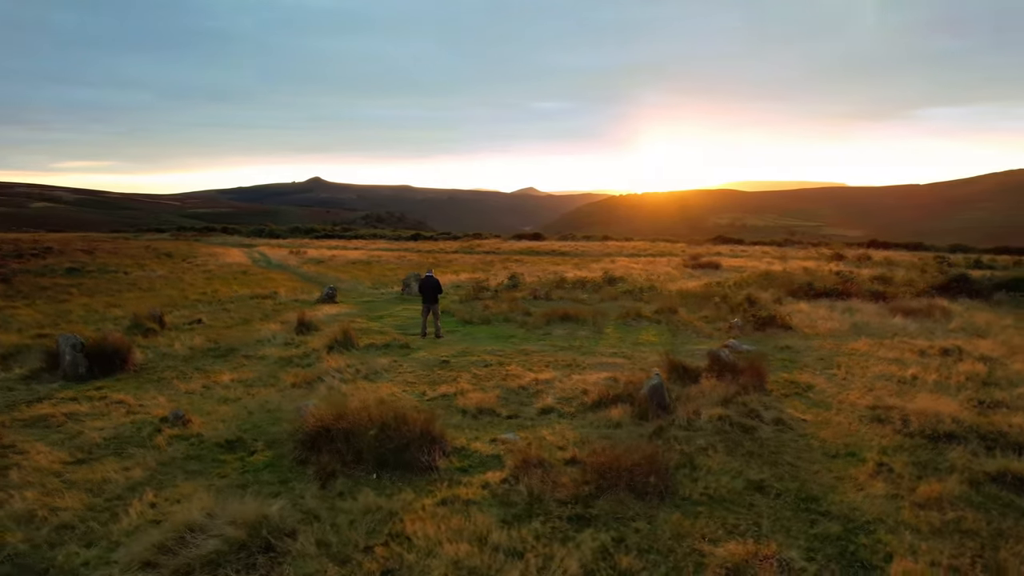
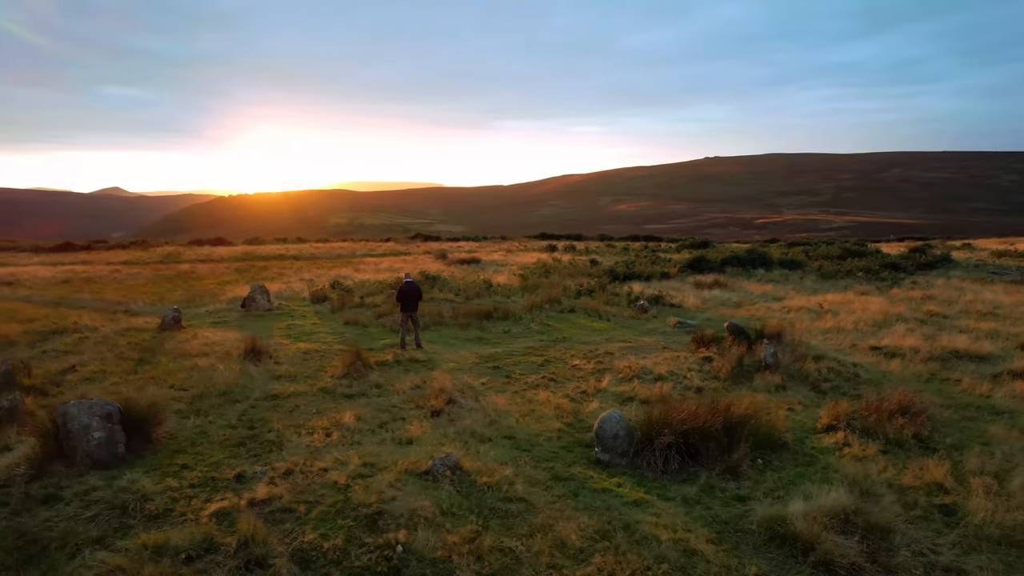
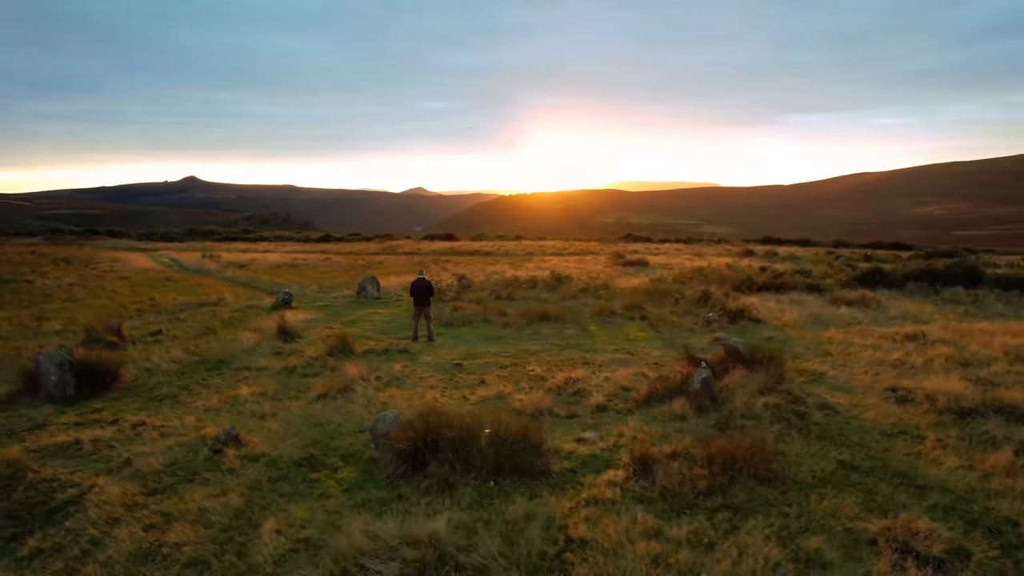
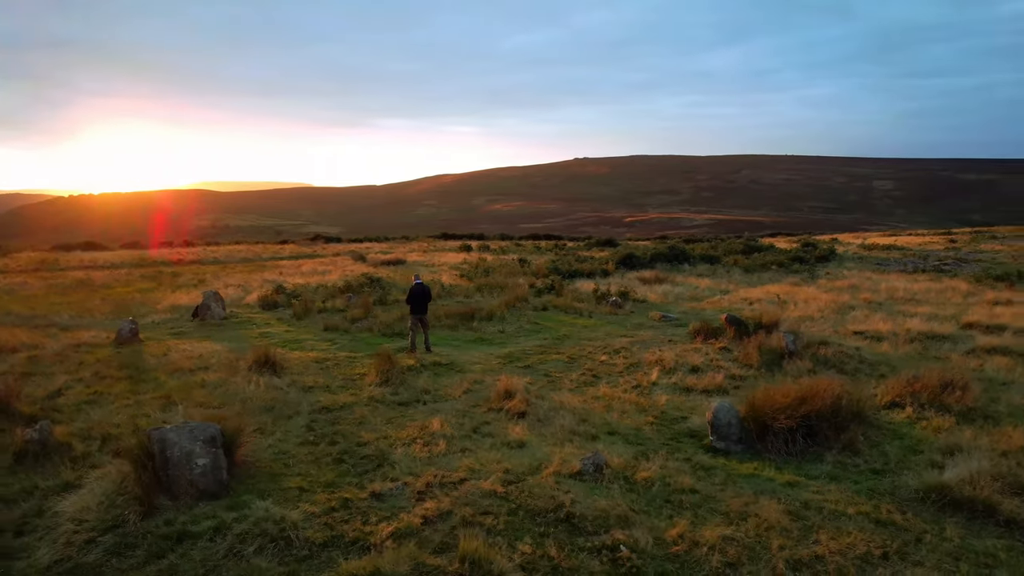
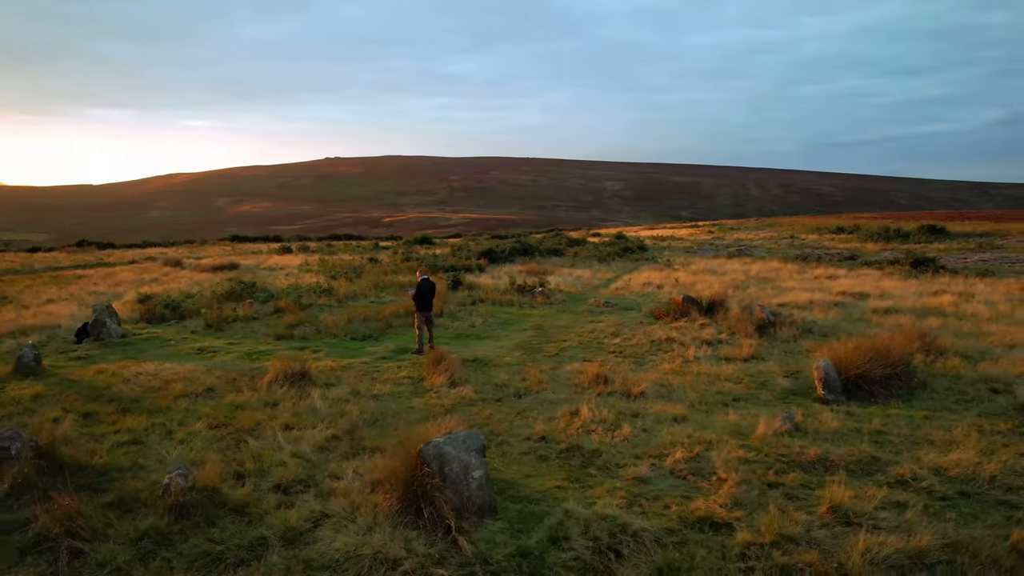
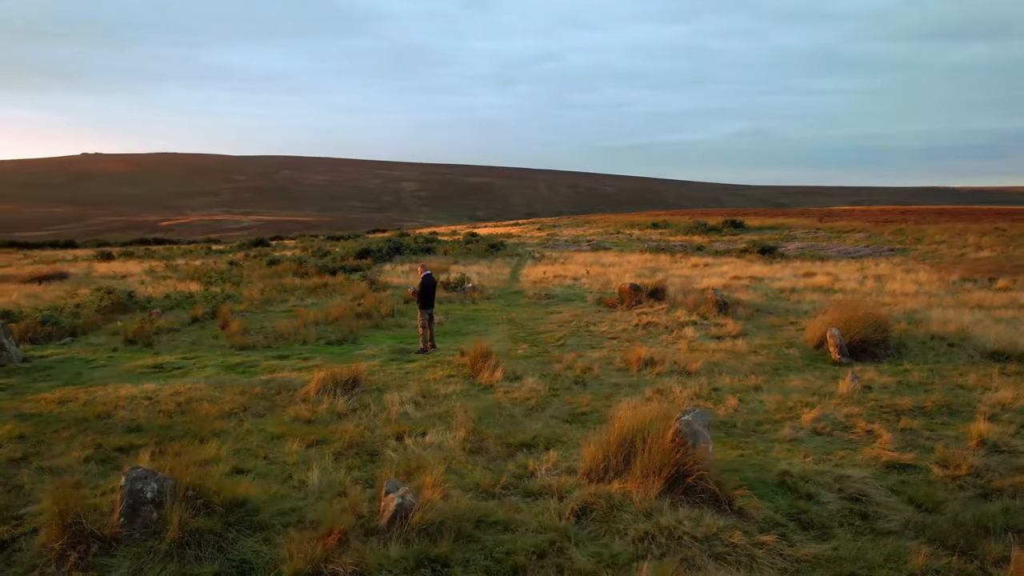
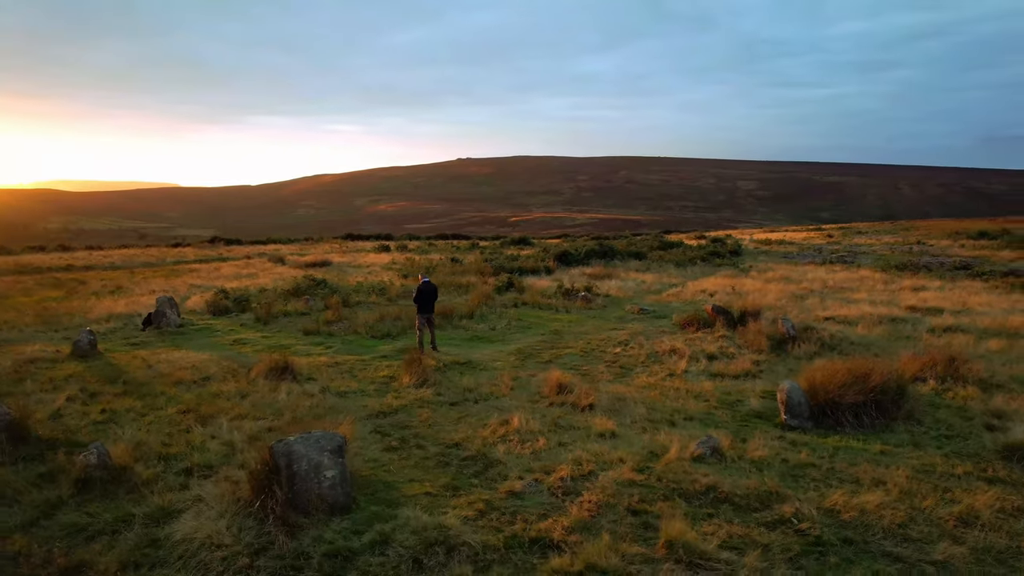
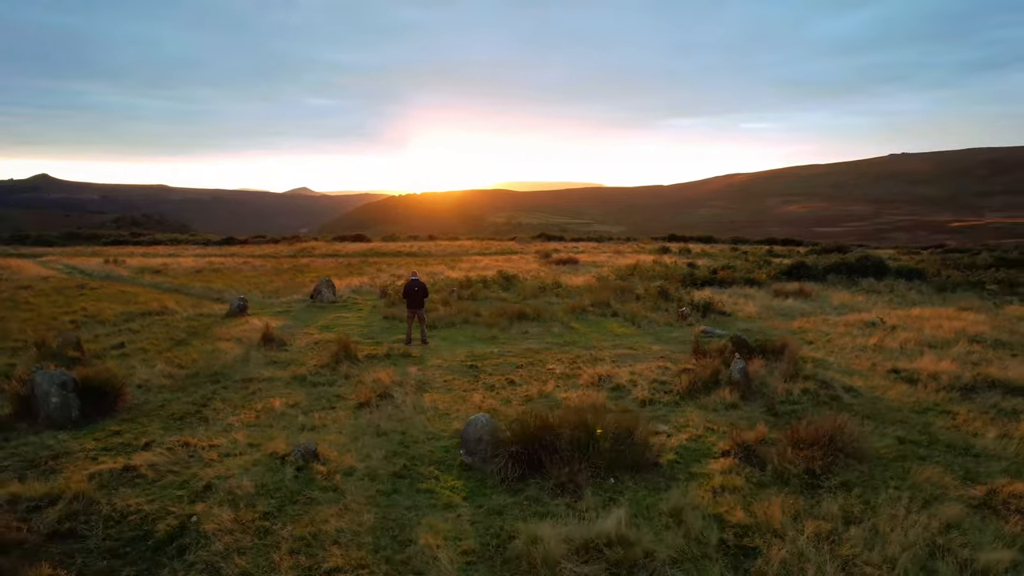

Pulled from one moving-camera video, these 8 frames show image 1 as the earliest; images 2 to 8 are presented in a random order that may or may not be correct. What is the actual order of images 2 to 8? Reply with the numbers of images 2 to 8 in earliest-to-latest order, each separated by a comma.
3, 8, 2, 4, 7, 5, 6
